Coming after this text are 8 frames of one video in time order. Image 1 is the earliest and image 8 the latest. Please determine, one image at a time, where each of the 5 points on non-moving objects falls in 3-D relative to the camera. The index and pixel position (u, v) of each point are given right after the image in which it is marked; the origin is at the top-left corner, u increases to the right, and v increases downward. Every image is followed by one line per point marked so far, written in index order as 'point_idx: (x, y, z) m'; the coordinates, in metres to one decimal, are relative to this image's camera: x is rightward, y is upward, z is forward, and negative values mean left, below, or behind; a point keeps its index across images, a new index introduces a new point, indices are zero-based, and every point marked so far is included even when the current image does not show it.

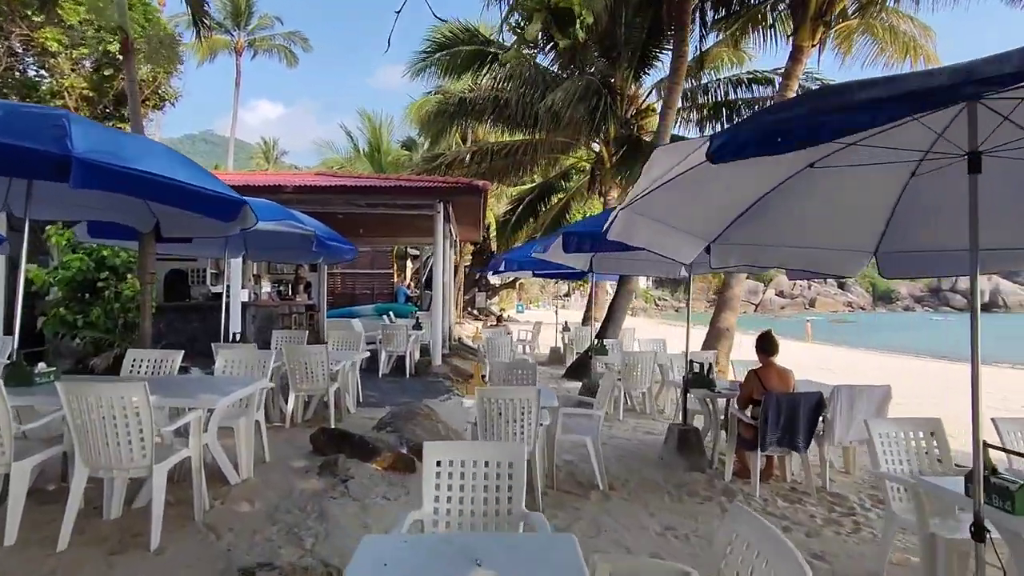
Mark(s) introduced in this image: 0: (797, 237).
0: (+1.9, +0.3, +3.8) m
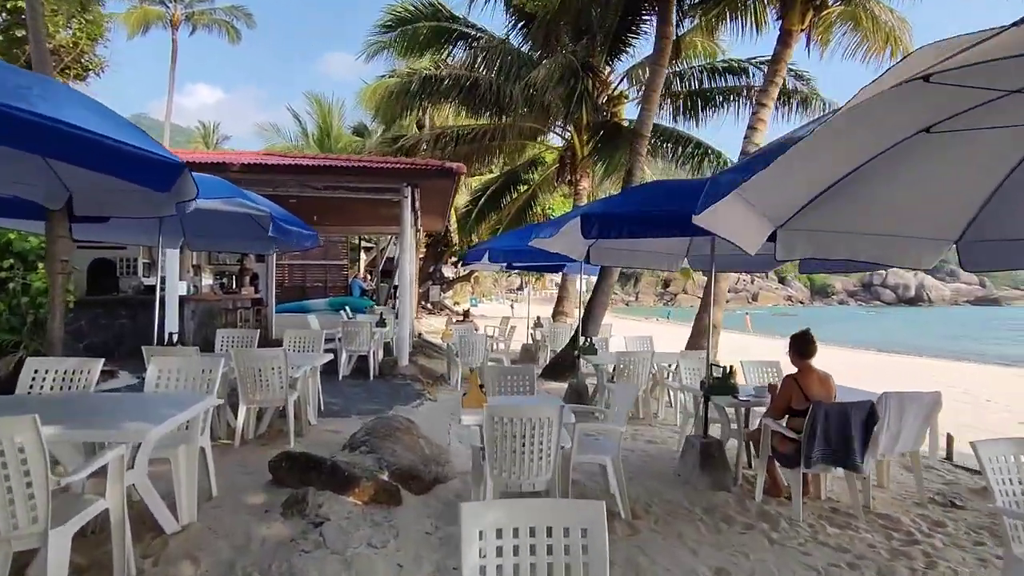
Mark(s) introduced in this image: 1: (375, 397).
0: (+2.0, +0.4, +3.2) m
1: (-1.7, -1.4, +7.3) m
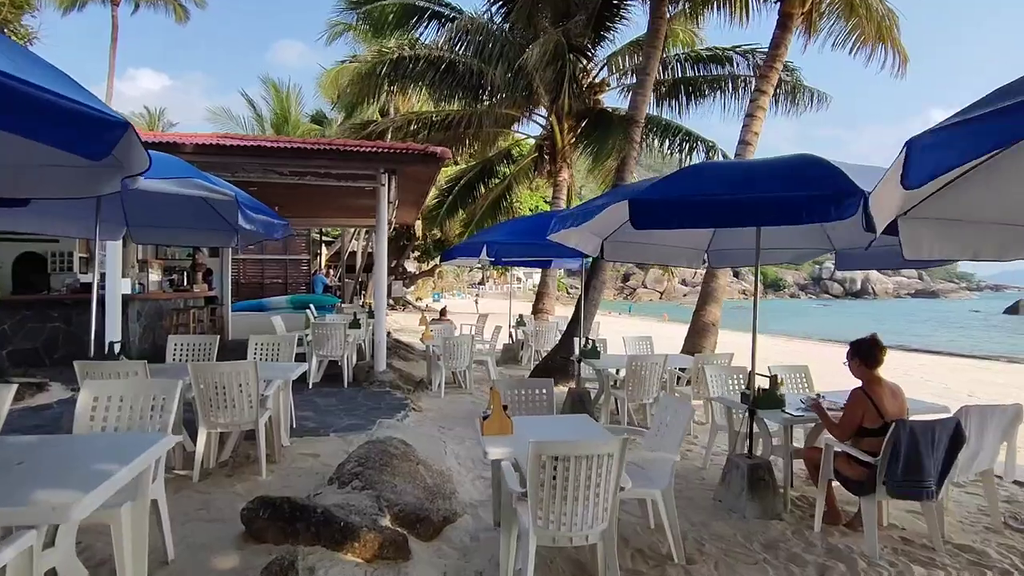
0: (+2.3, +0.4, +2.6) m
1: (-1.8, -1.4, +6.5) m
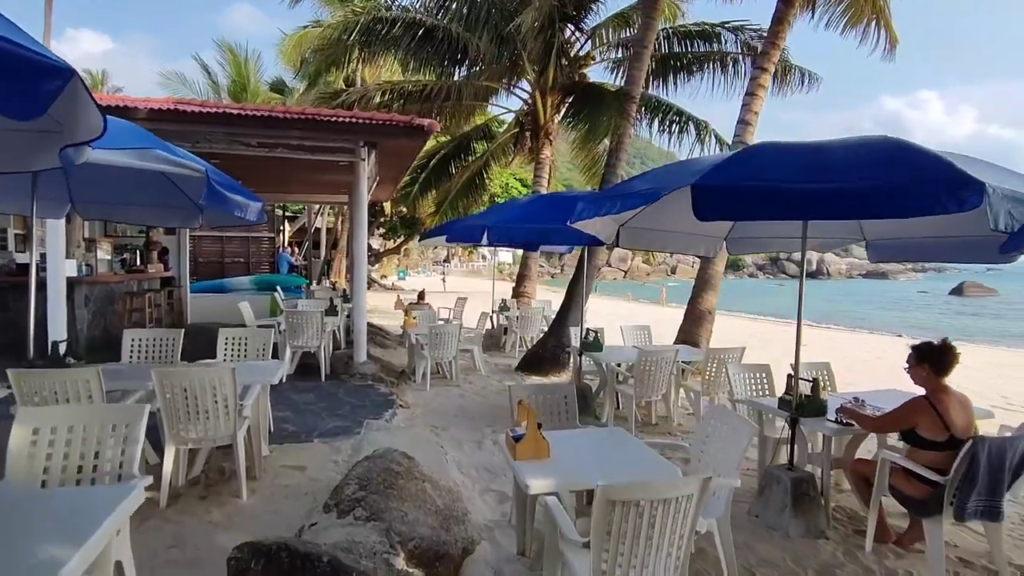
0: (+2.5, +0.3, +2.3) m
1: (-1.8, -1.2, +5.9) m
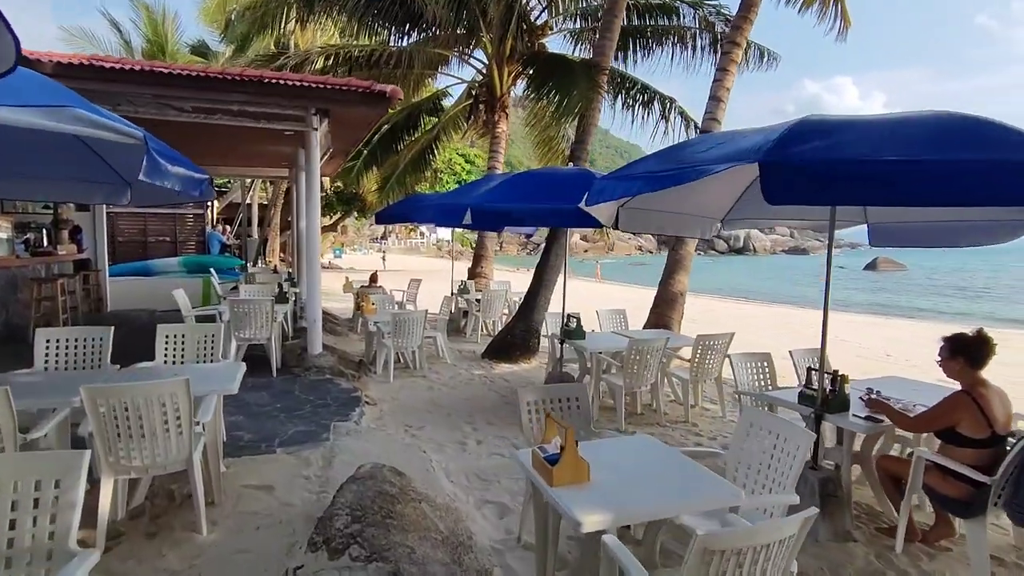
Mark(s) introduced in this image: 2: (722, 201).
0: (+2.7, +0.4, +2.1) m
1: (-2.0, -1.1, +5.3) m
2: (+1.7, +0.7, +4.6) m
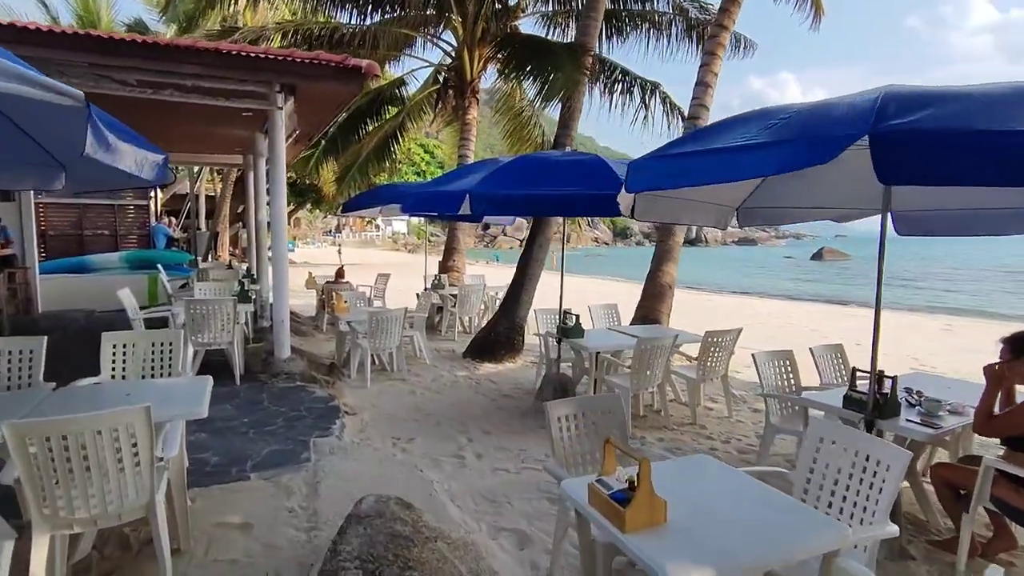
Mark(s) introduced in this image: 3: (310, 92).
0: (+2.9, +0.4, +1.8) m
1: (-2.0, -1.1, +4.7) m
2: (+1.7, +0.7, +4.2) m
3: (-2.2, +2.1, +6.1) m
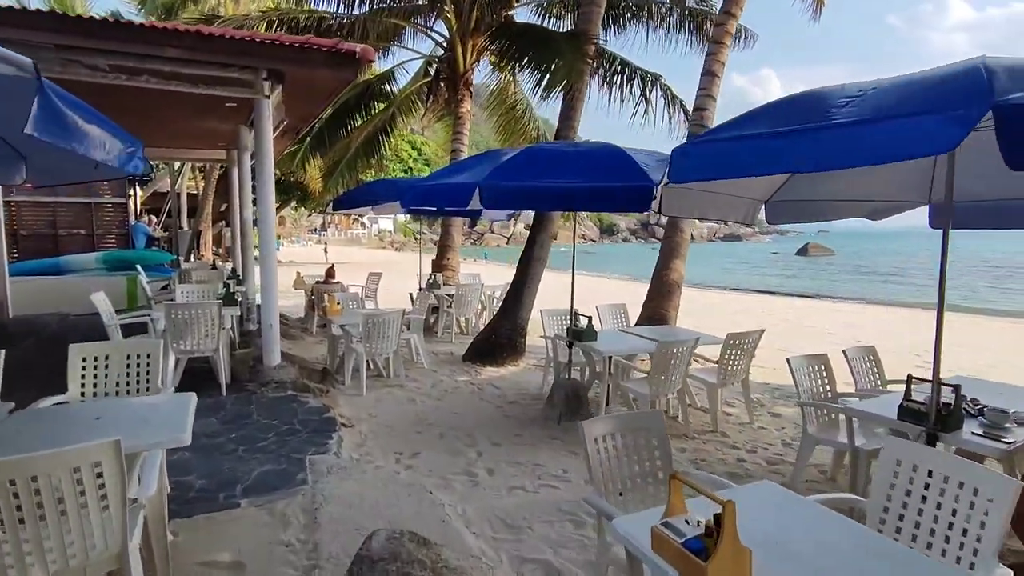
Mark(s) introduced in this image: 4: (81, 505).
0: (+3.0, +0.4, +1.5) m
1: (-1.9, -1.1, +4.3) m
2: (+1.8, +0.8, +3.9) m
3: (-2.1, +2.1, +5.7) m
4: (-1.4, -0.7, +1.9) m
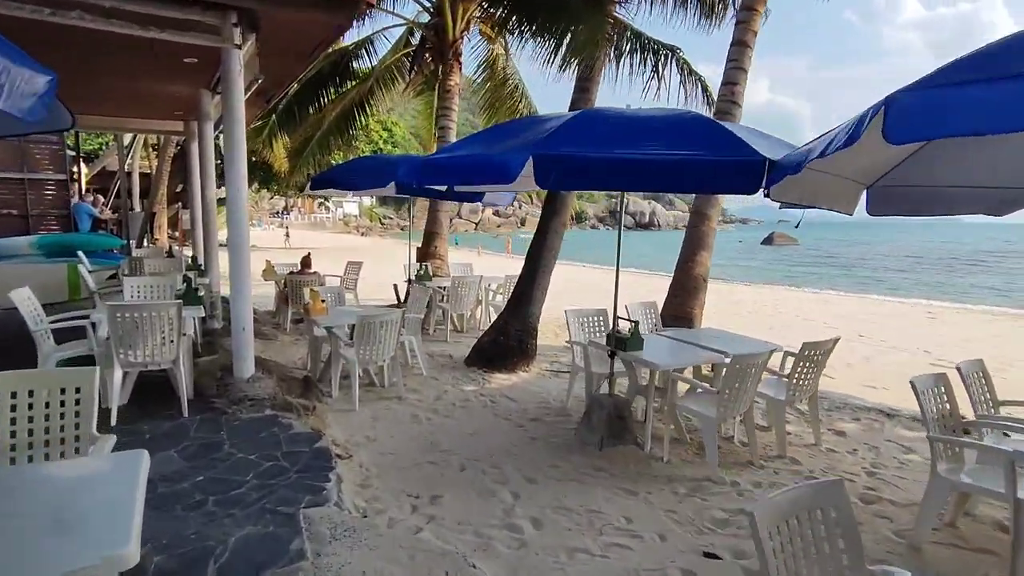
0: (+3.5, +0.3, +0.8) m
1: (-1.6, -1.1, +3.3) m
2: (+2.1, +0.7, +3.1) m
3: (-1.9, +2.1, +4.6) m
4: (-1.0, -0.8, +1.0) m
